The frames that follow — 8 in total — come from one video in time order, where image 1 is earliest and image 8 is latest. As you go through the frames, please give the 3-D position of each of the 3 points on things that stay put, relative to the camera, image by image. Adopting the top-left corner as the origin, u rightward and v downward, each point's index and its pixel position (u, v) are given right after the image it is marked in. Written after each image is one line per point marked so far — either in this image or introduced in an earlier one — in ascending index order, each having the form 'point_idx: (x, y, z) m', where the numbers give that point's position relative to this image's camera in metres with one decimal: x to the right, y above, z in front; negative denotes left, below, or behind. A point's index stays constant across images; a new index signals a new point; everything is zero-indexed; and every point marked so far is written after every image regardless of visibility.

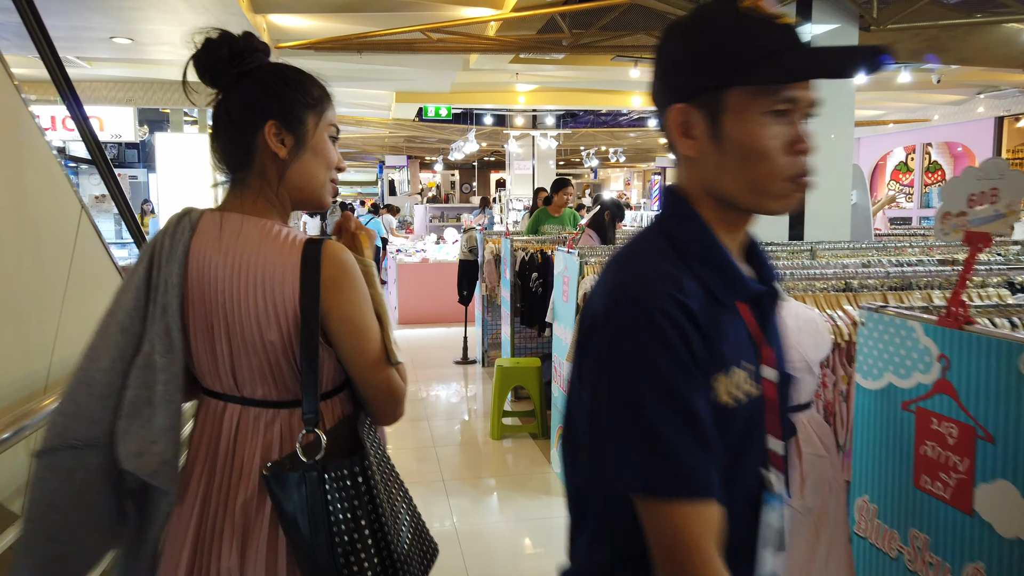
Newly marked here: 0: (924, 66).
0: (+3.2, +1.7, +6.1) m
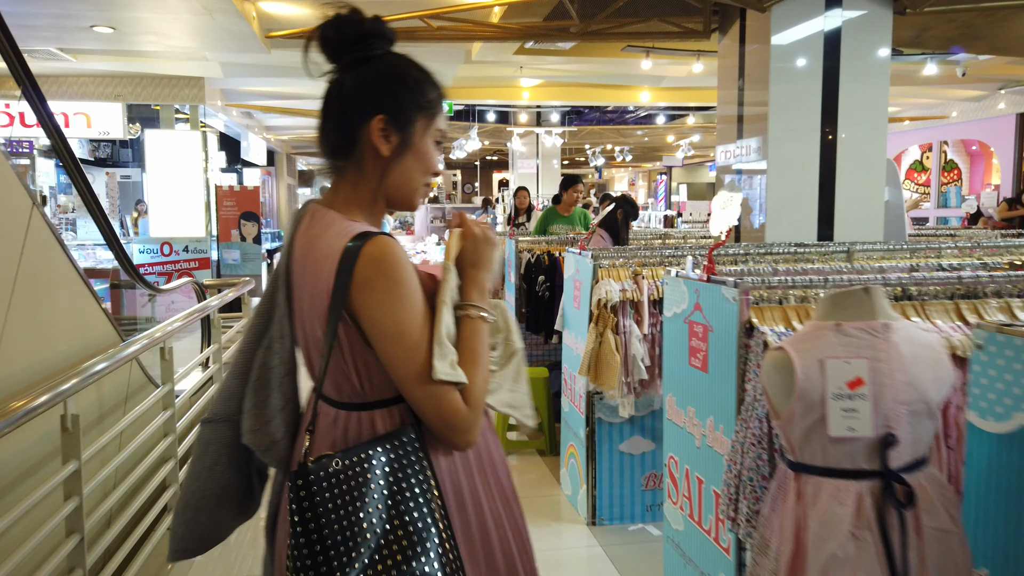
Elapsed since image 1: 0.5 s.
0: (+3.2, +1.7, +5.8) m
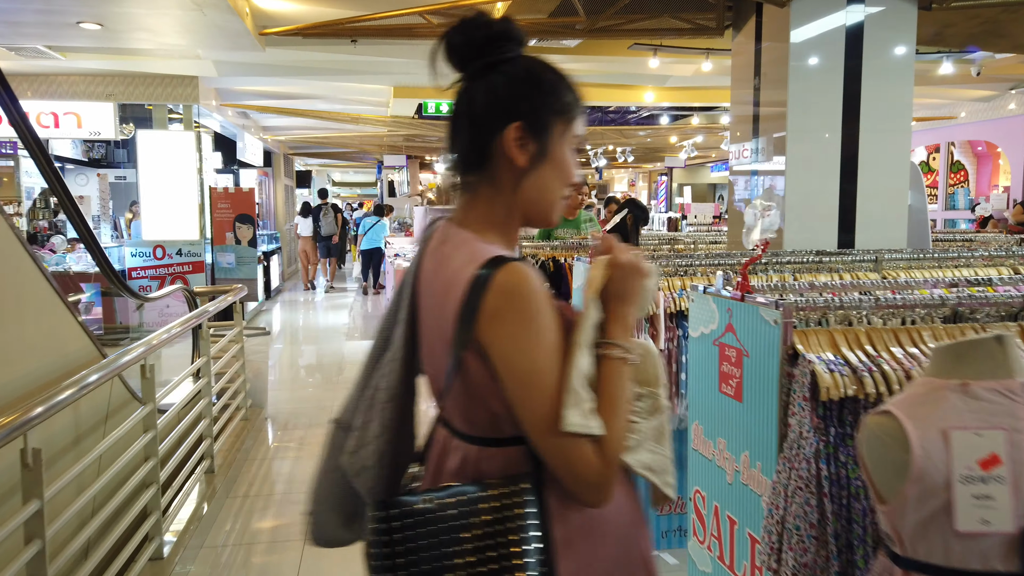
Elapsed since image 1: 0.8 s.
0: (+3.2, +1.7, +5.6) m
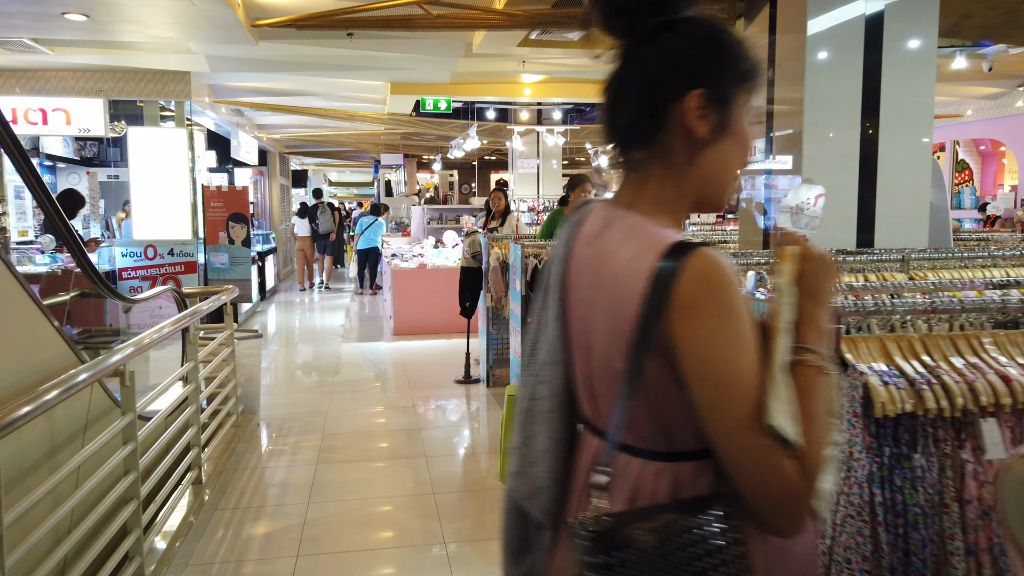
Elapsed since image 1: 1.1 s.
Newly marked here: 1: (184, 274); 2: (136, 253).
0: (+3.2, +1.6, +5.4) m
1: (-3.1, +0.1, +7.5) m
2: (-3.5, +0.3, +7.3) m
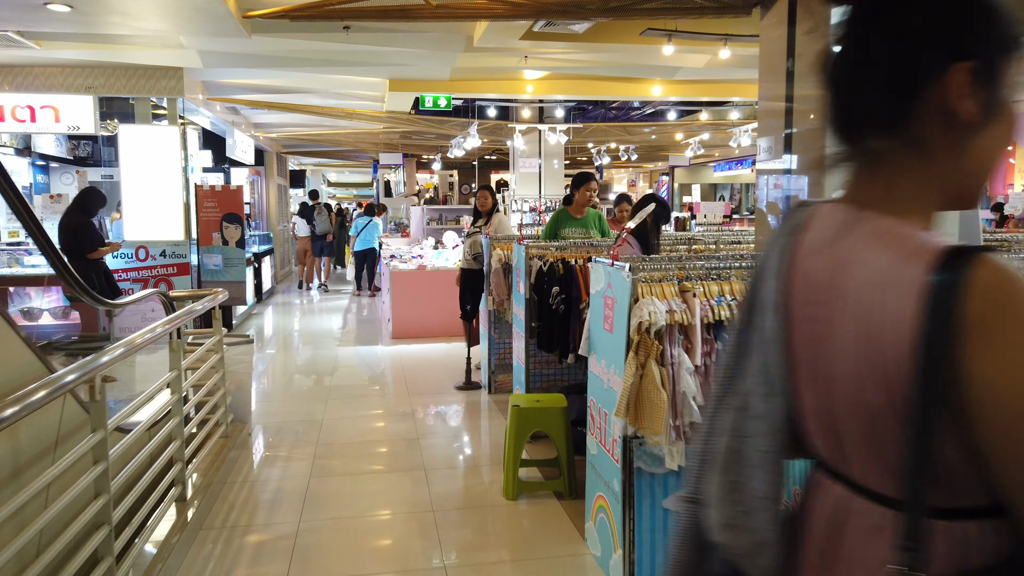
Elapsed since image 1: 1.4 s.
0: (+3.3, +1.6, +5.2) m
1: (-3.1, +0.1, +7.3) m
2: (-3.5, +0.3, +7.1) m
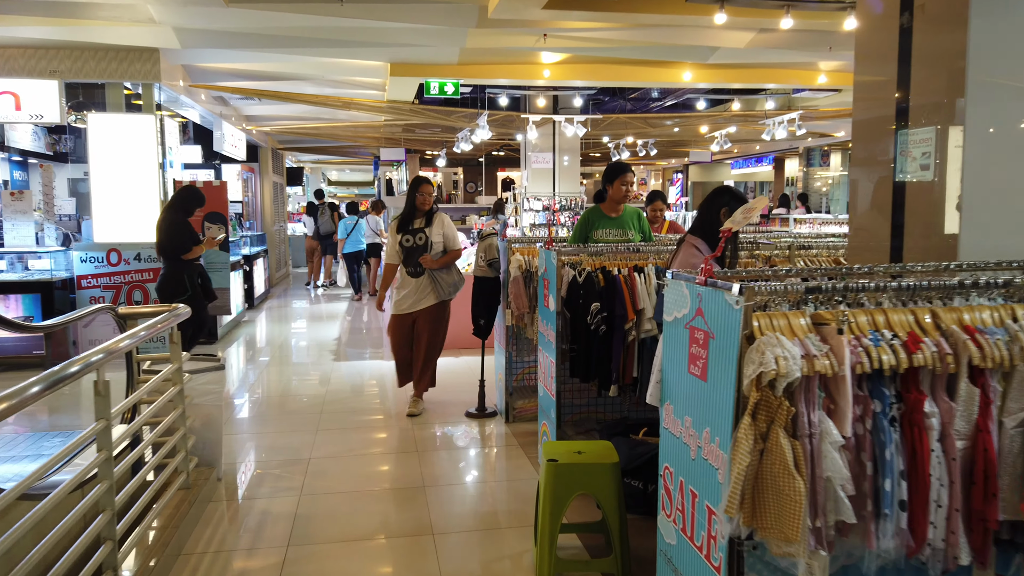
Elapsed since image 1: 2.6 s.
0: (+3.4, +1.6, +4.5) m
1: (-3.0, 0.0, +6.5) m
2: (-3.3, +0.2, +6.4) m
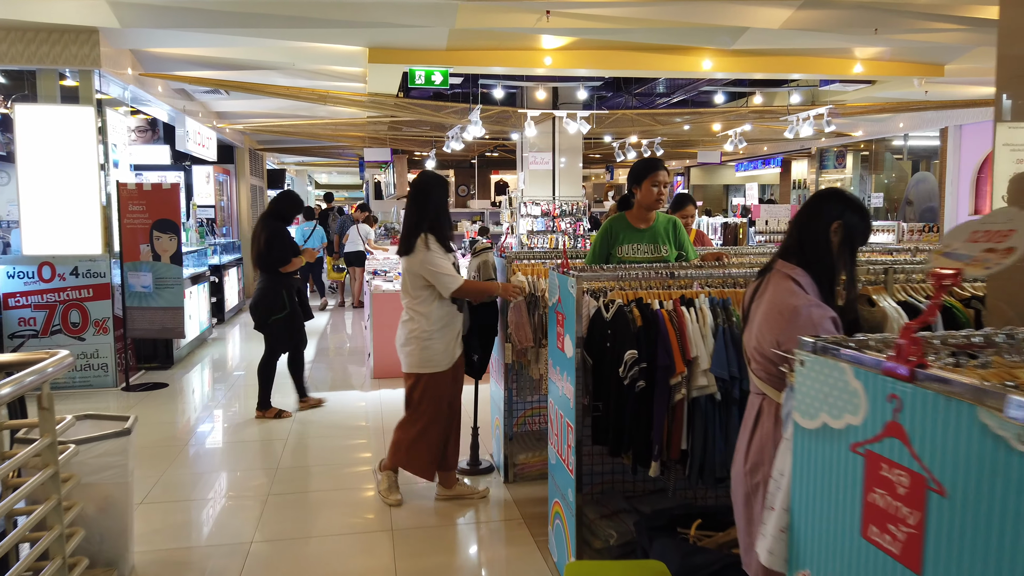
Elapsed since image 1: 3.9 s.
0: (+3.4, +1.4, +3.6) m
1: (-3.0, -0.1, +5.6) m
2: (-3.4, +0.1, +5.5) m
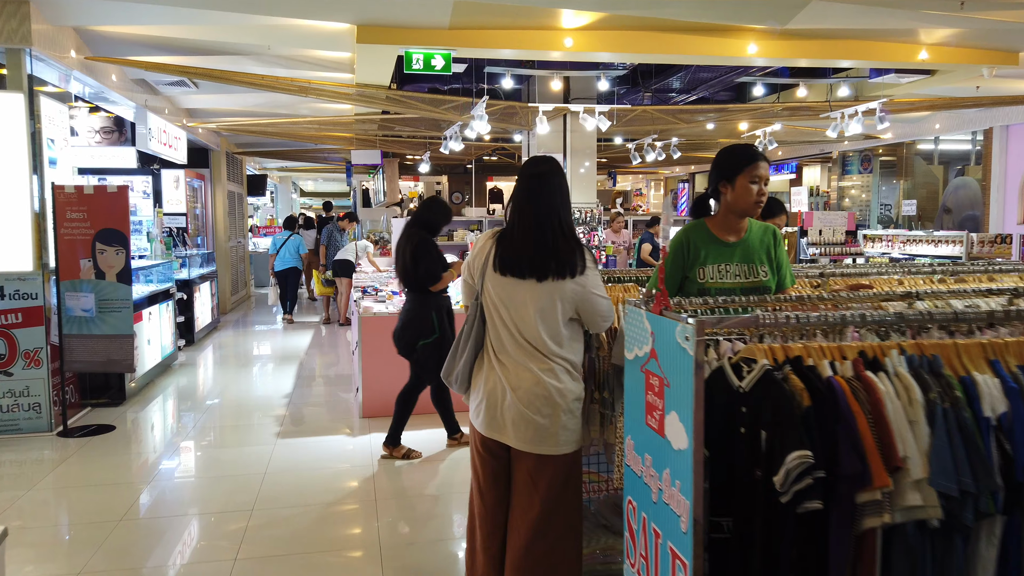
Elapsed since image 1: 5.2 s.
0: (+3.5, +1.3, +2.8) m
1: (-2.9, -0.2, +4.6) m
2: (-3.3, 0.0, +4.5) m
